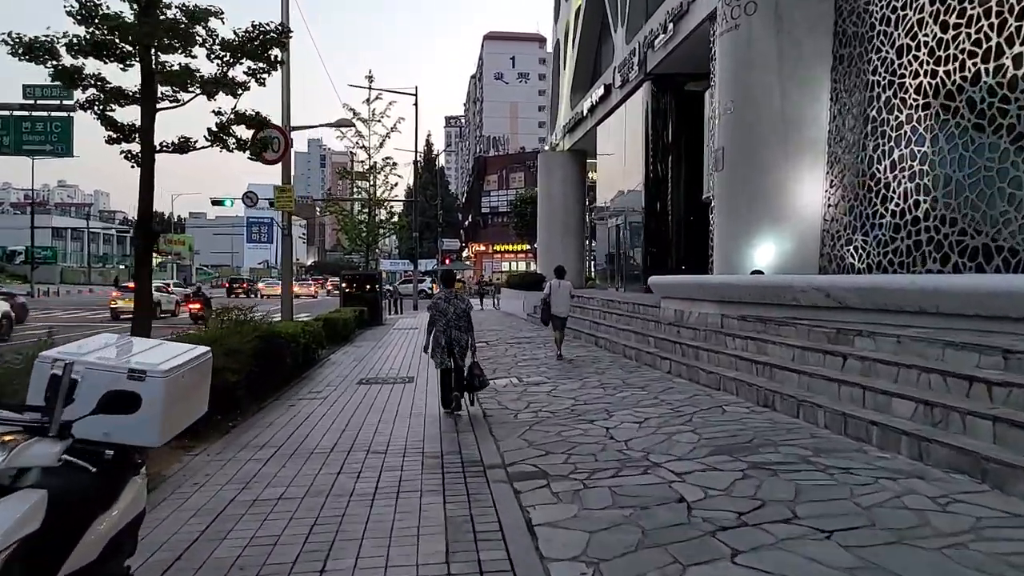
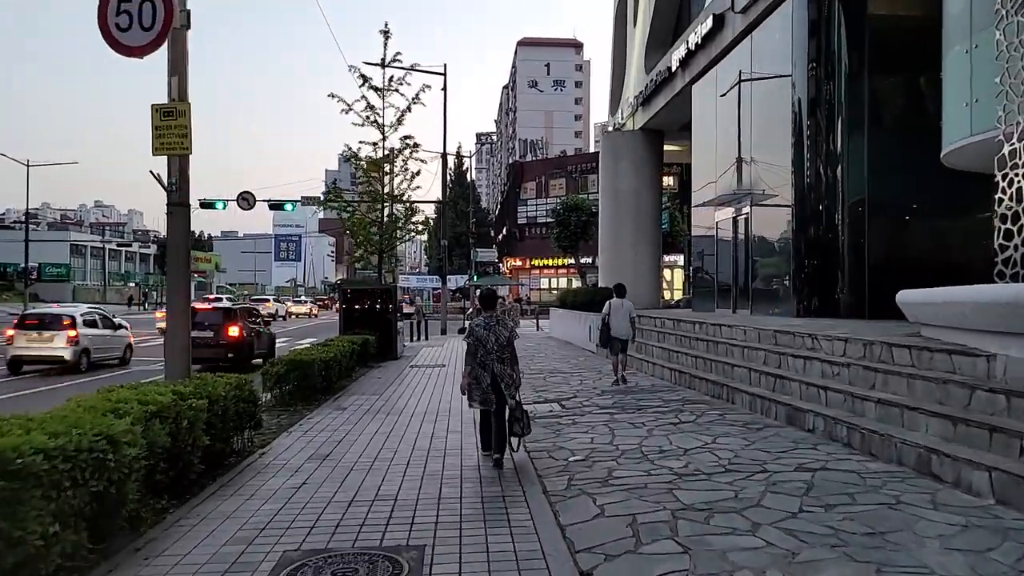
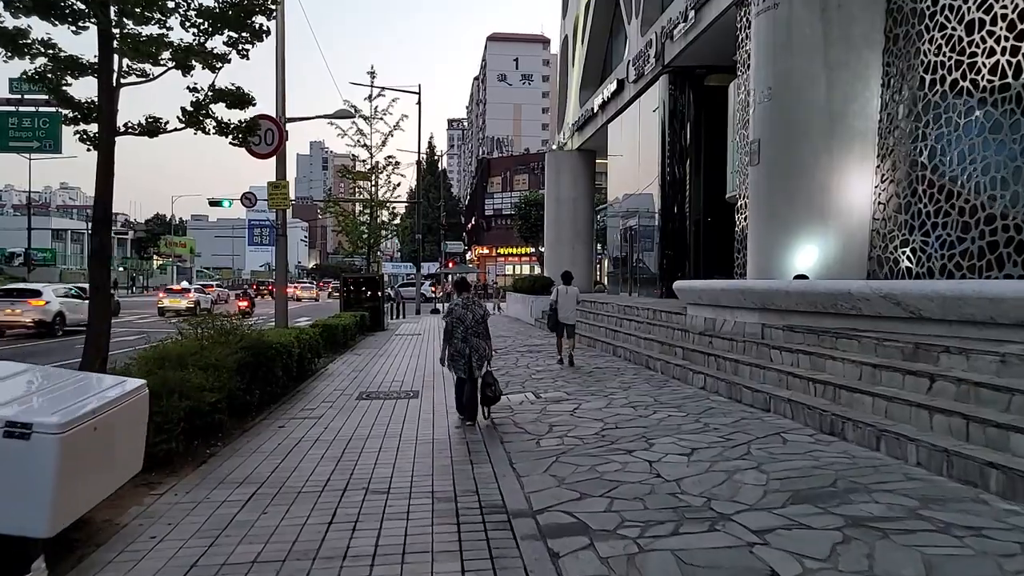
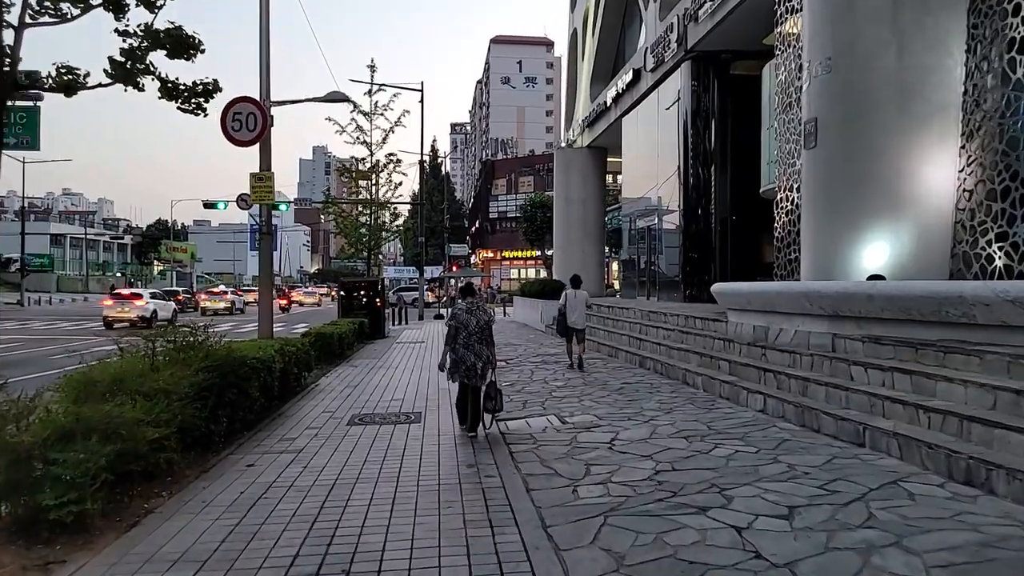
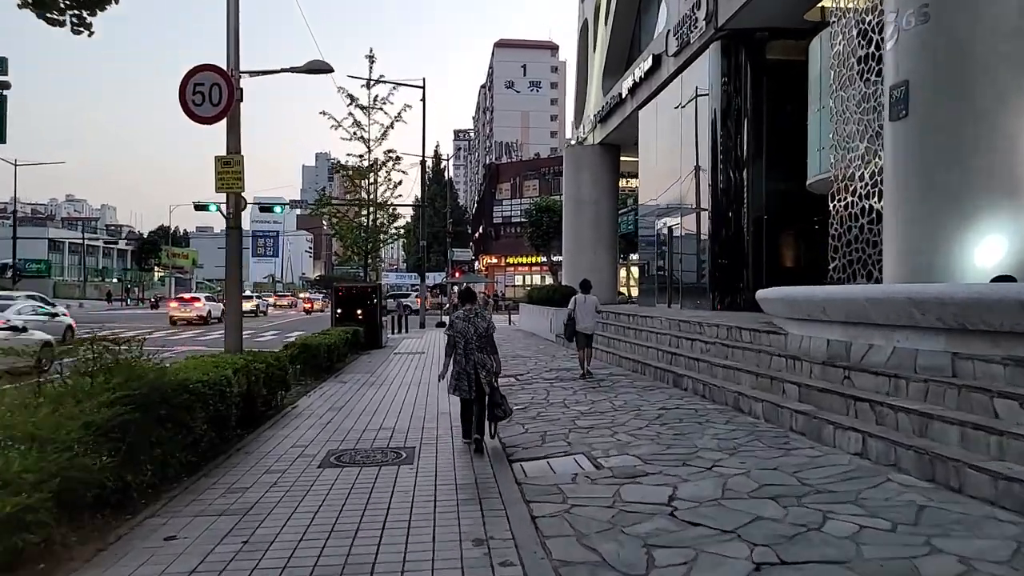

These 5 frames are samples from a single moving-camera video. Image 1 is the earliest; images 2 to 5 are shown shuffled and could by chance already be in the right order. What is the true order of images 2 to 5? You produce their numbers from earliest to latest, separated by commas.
3, 4, 5, 2
